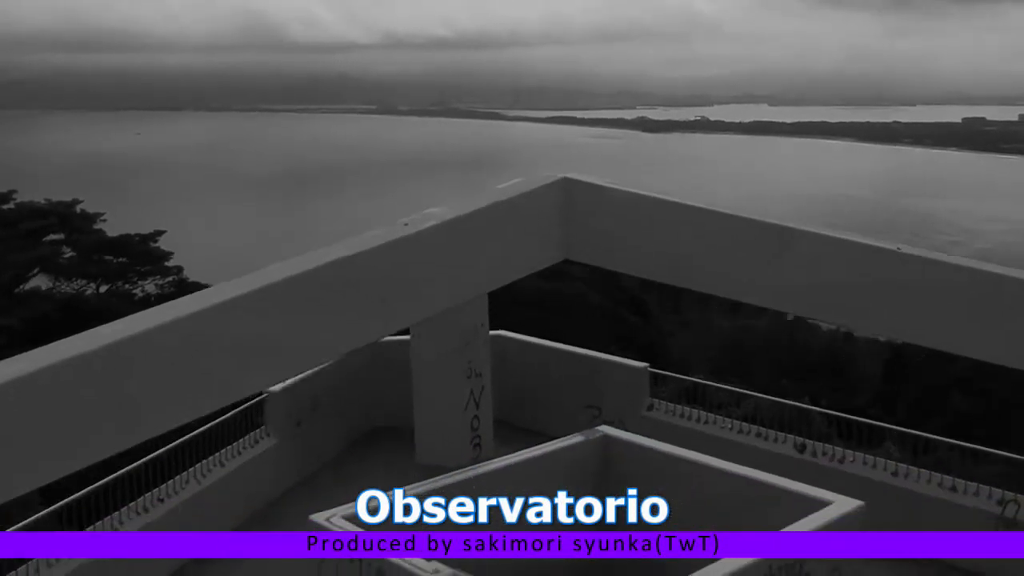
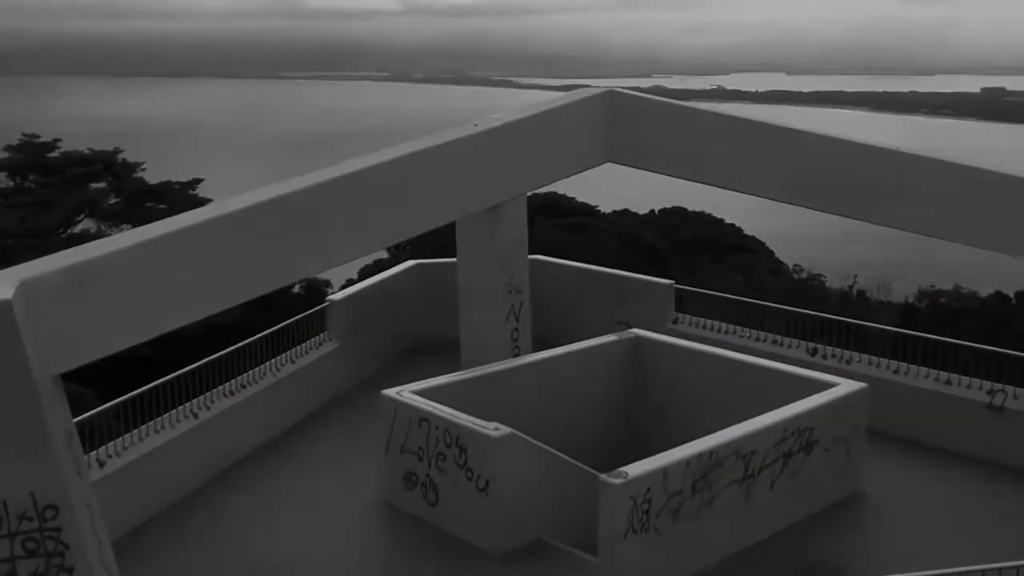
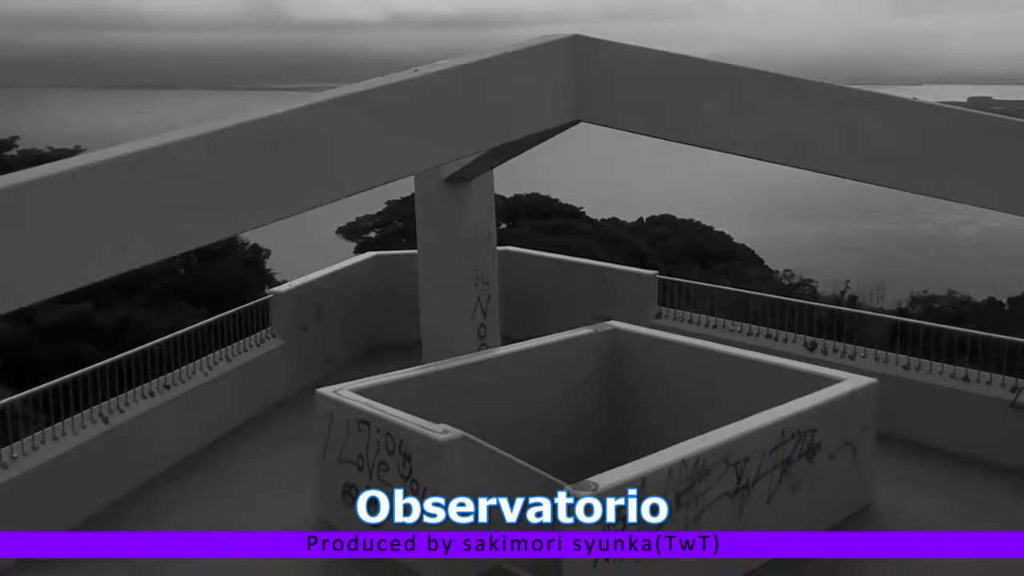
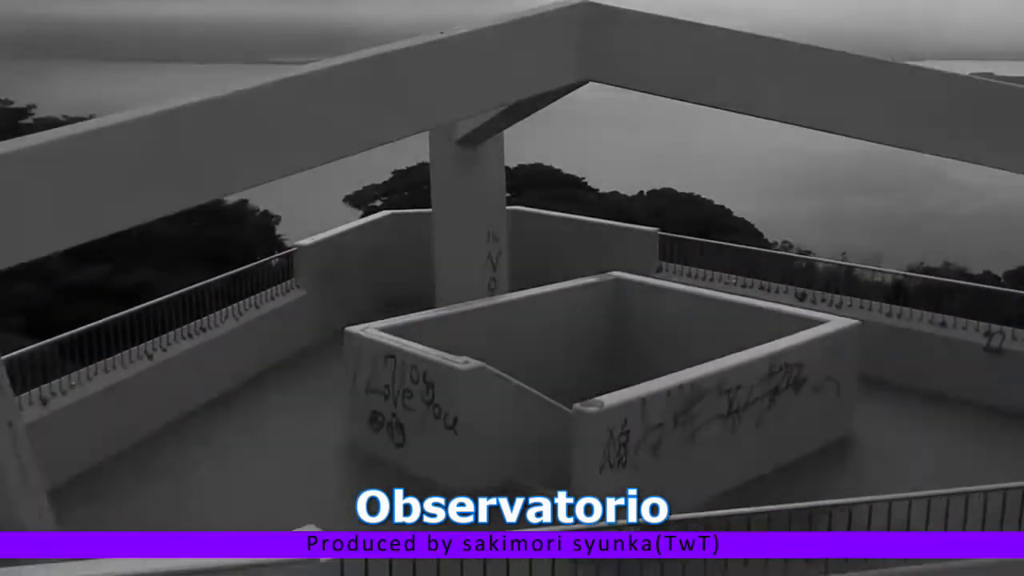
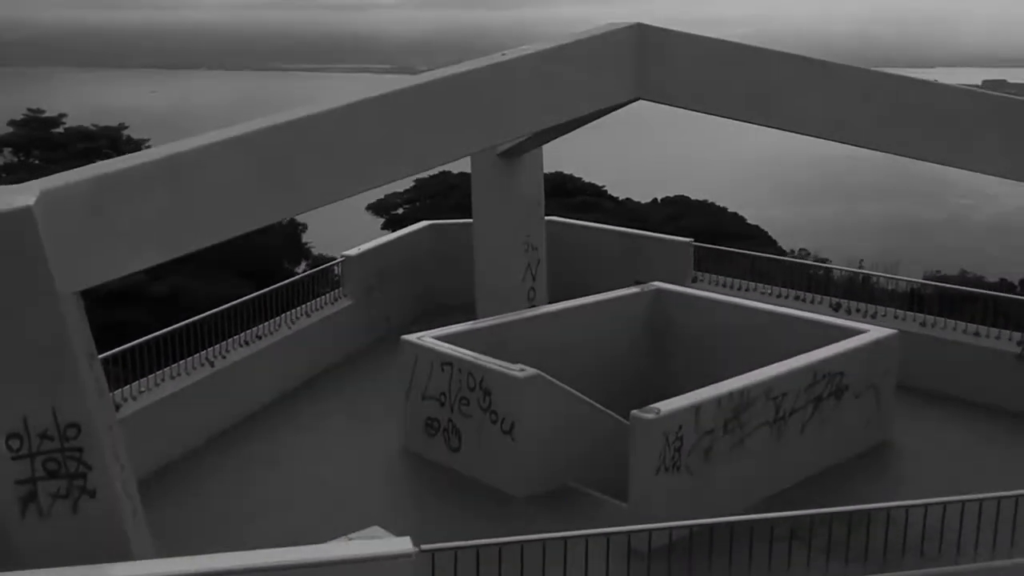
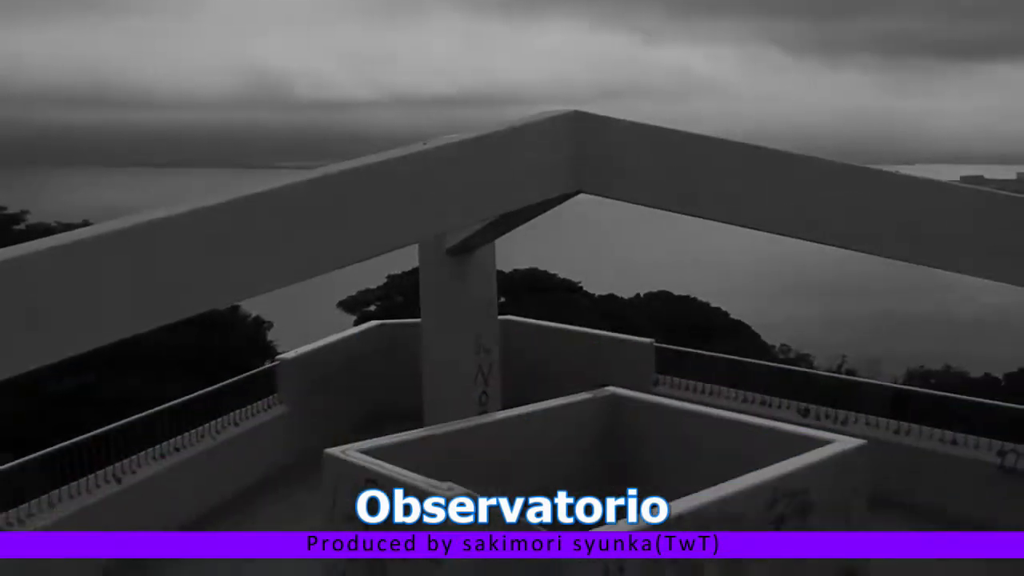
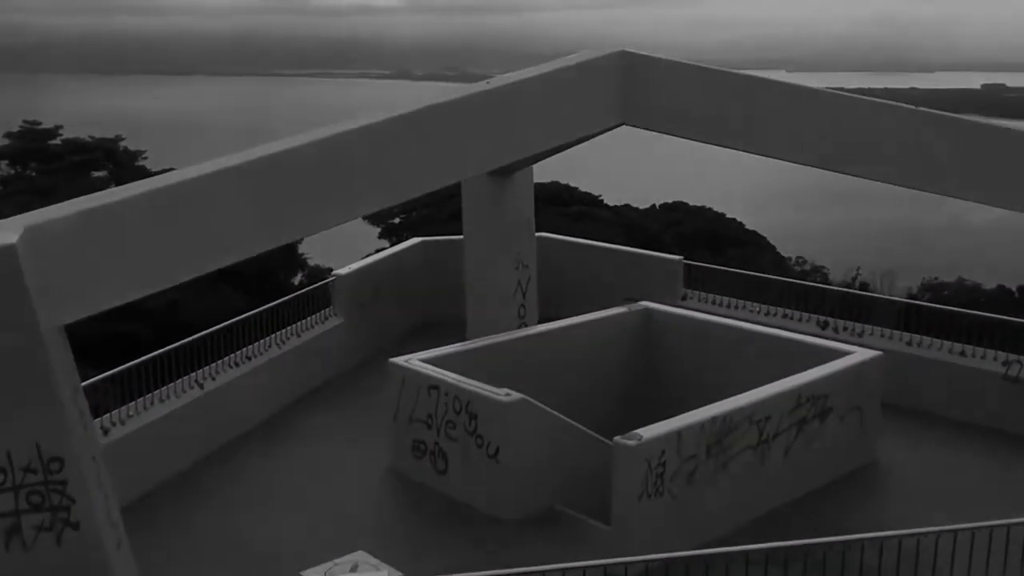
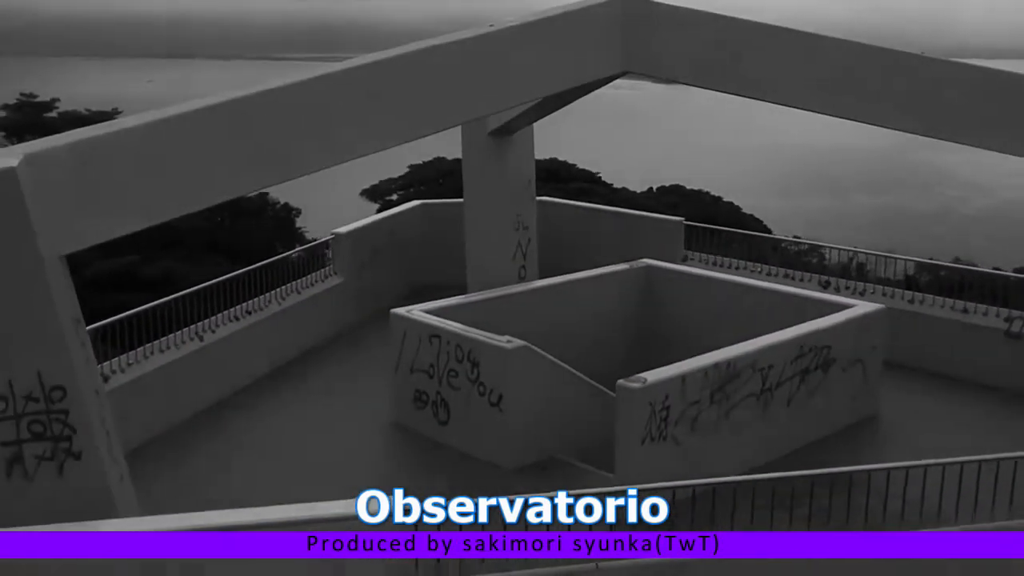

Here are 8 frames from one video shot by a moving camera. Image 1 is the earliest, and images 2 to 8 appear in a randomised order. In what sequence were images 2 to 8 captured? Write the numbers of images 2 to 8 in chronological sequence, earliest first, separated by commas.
3, 6, 4, 8, 5, 7, 2
